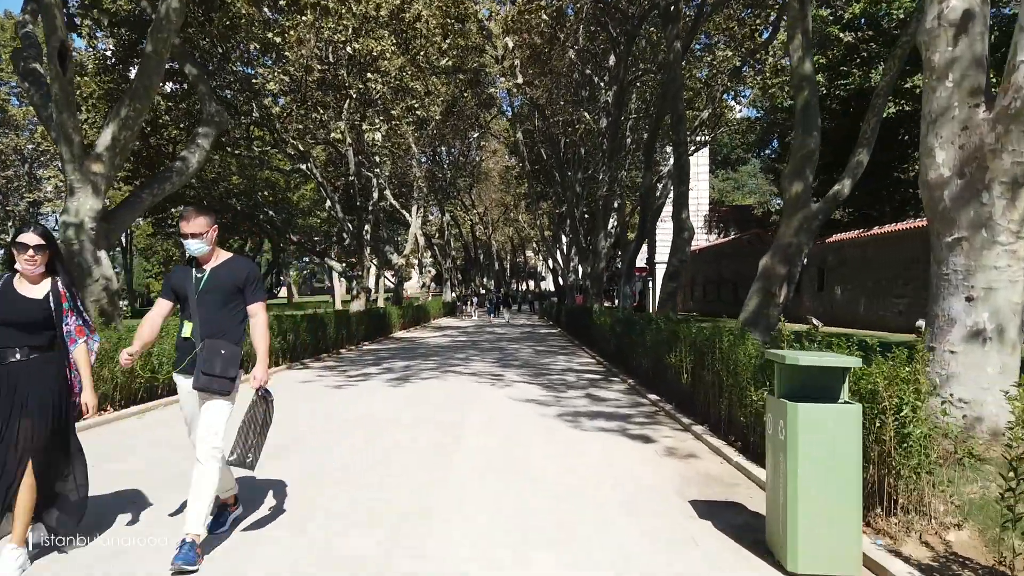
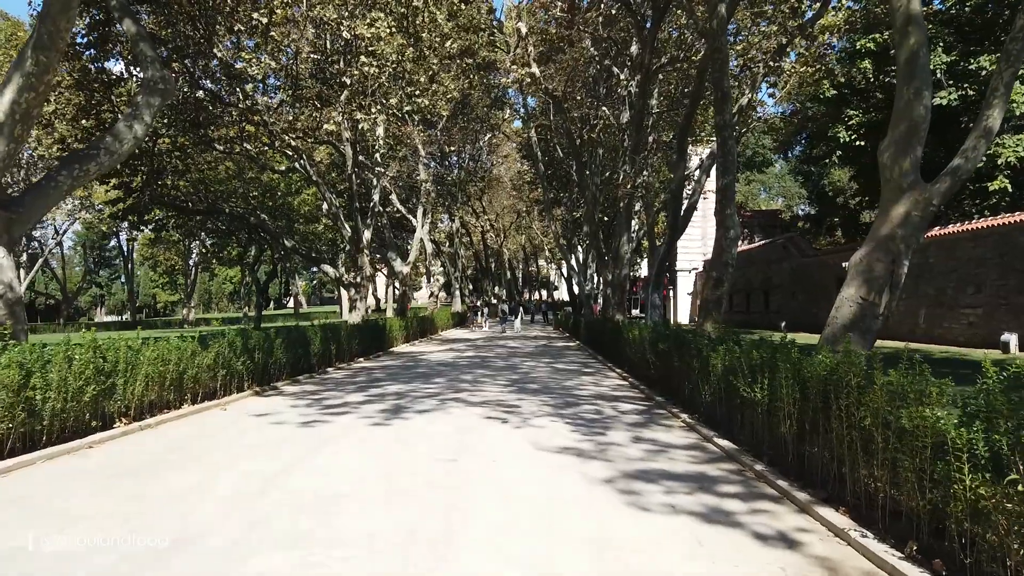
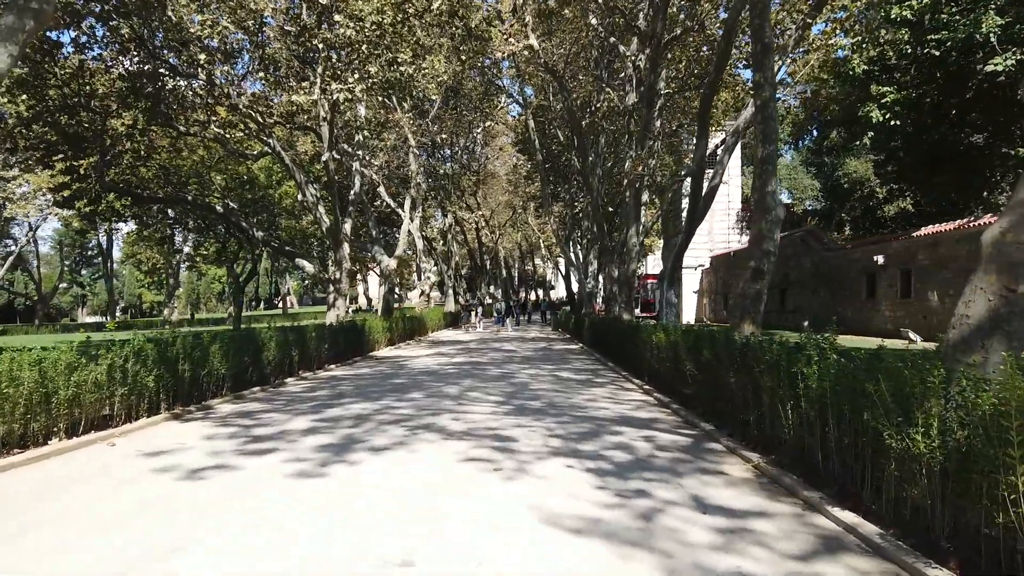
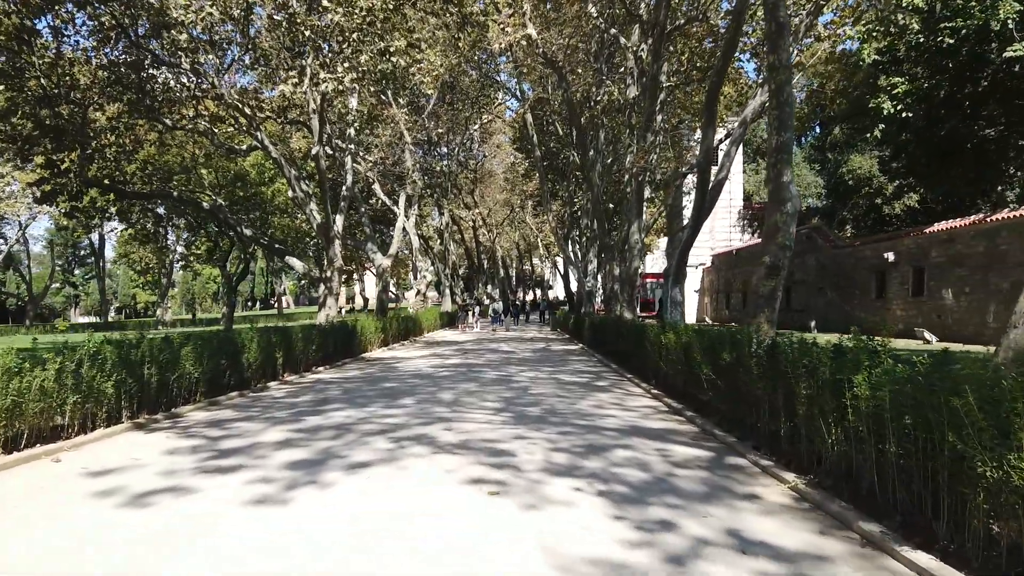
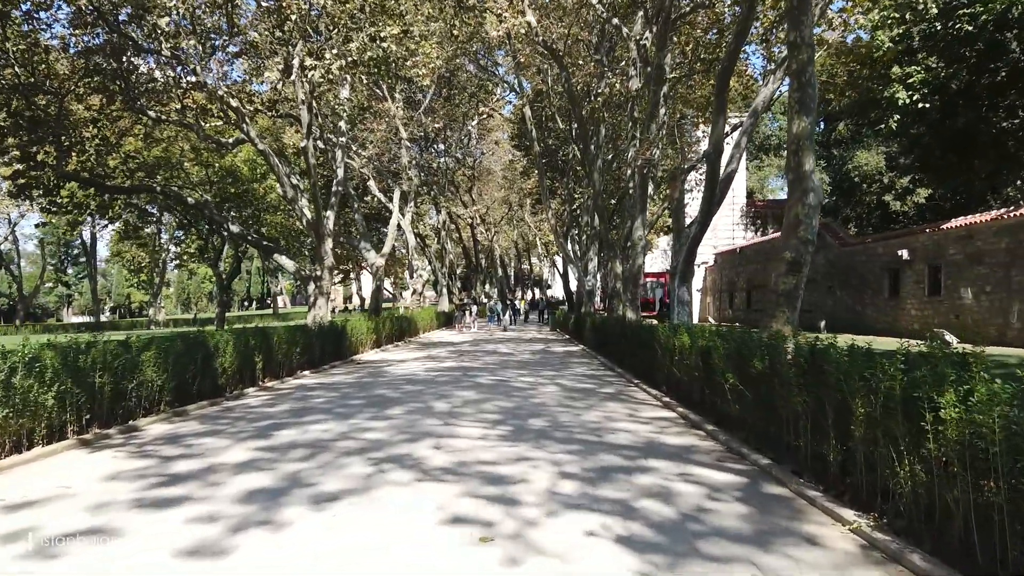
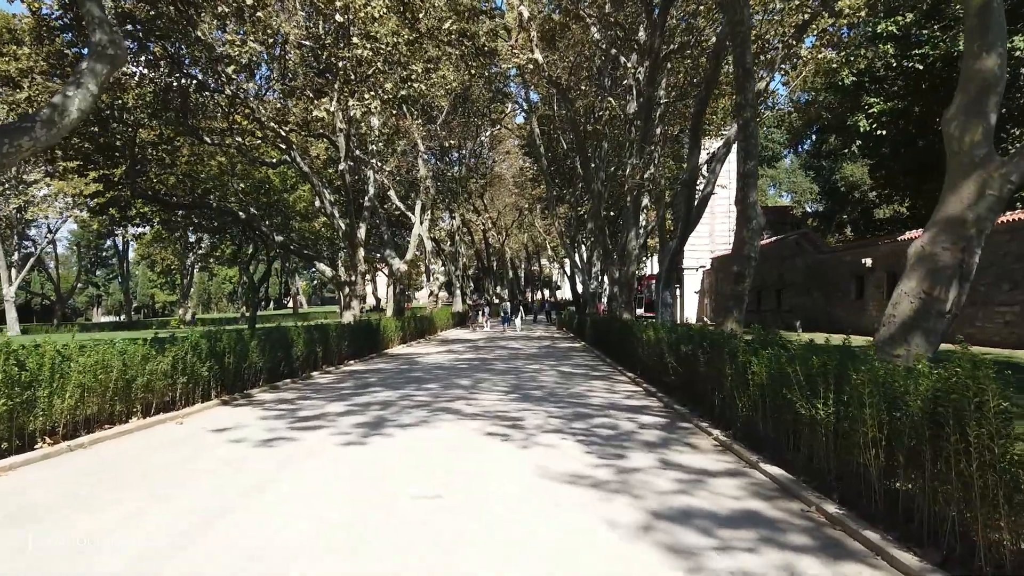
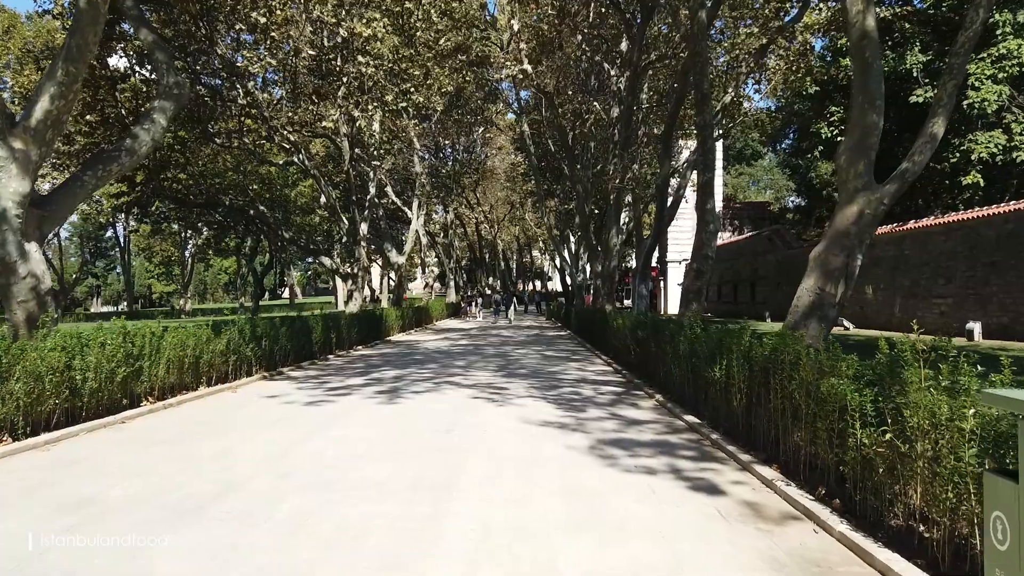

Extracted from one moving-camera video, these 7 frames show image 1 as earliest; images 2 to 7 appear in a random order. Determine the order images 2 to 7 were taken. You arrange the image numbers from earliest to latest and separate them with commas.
7, 2, 6, 3, 4, 5
